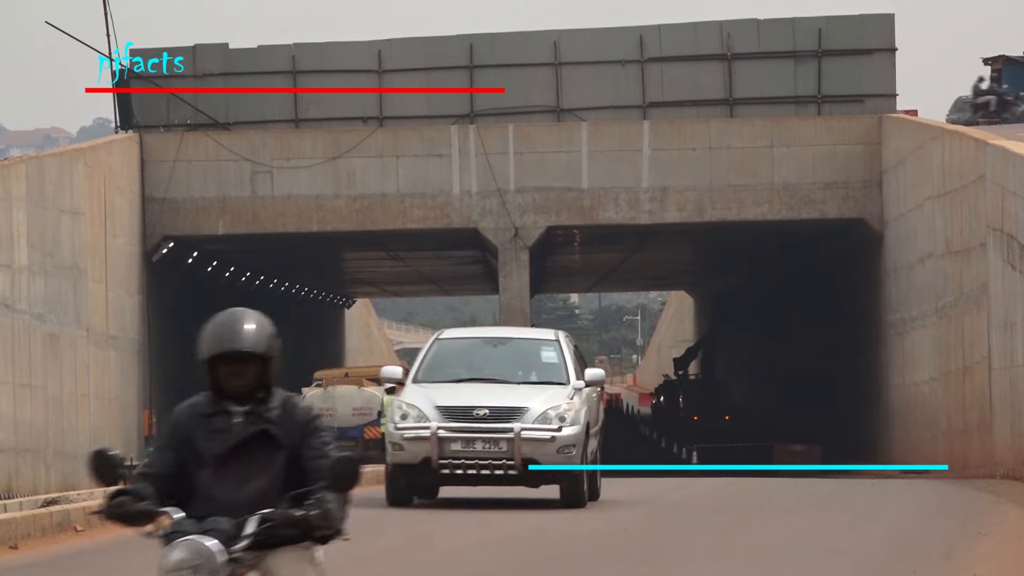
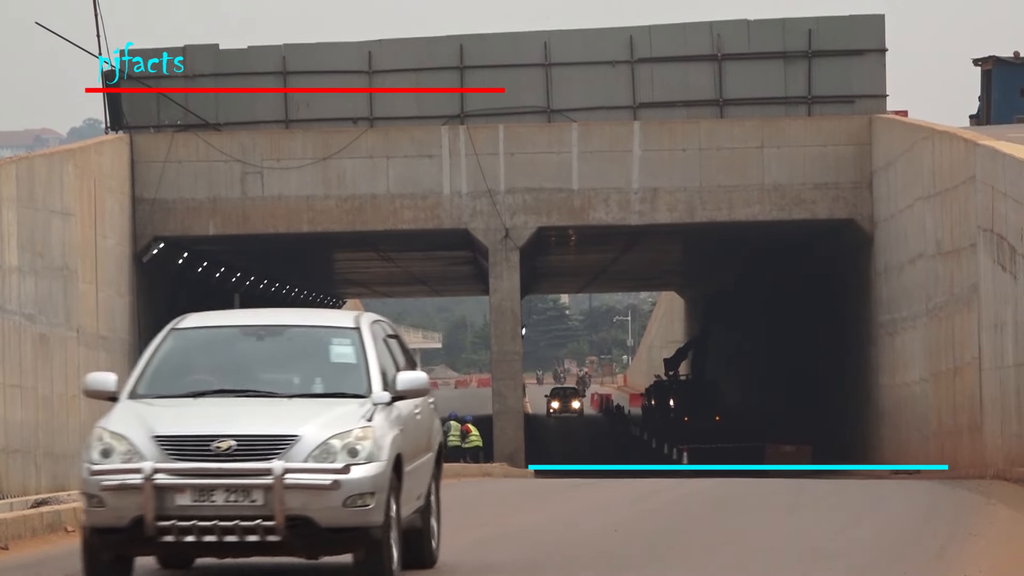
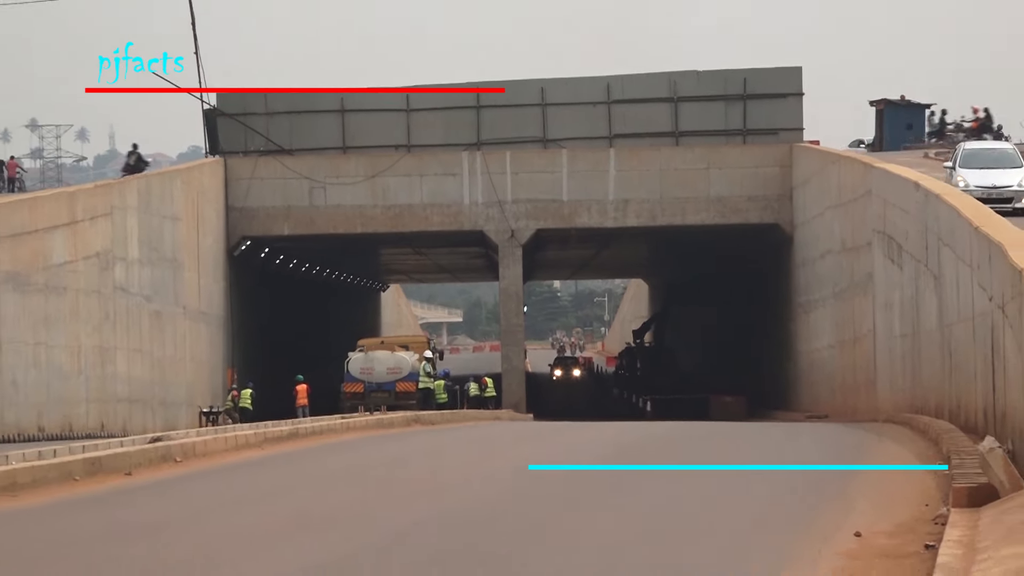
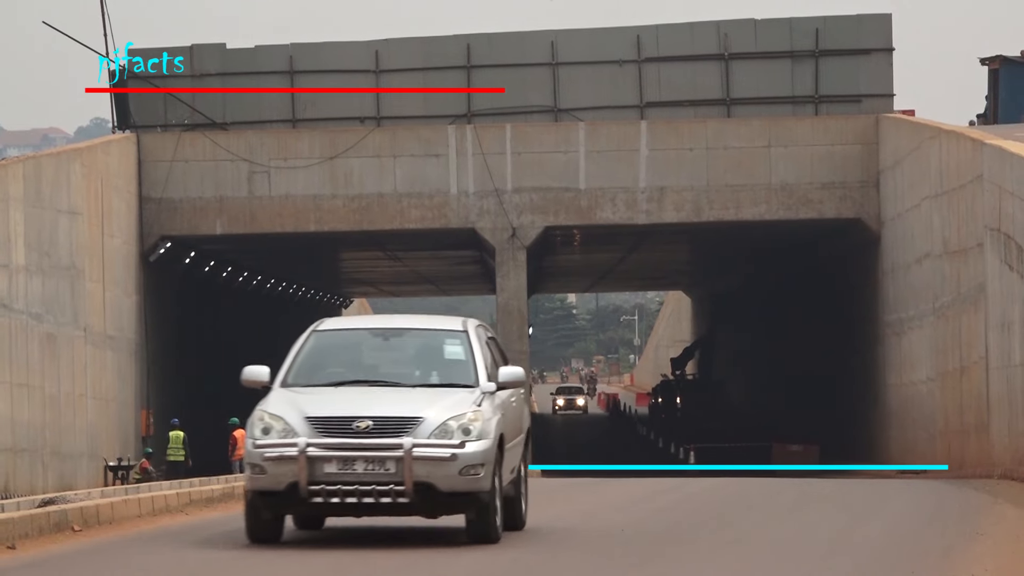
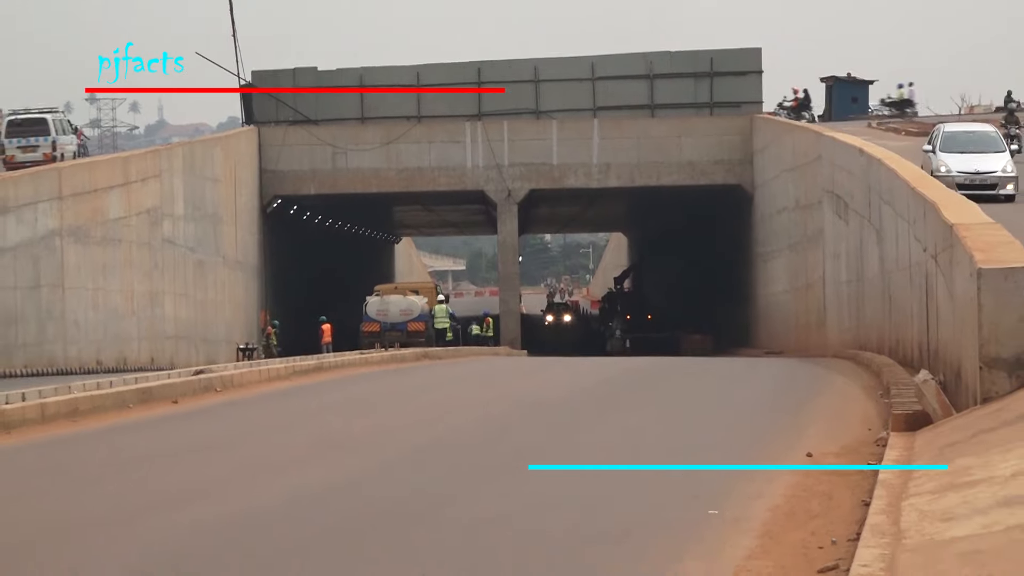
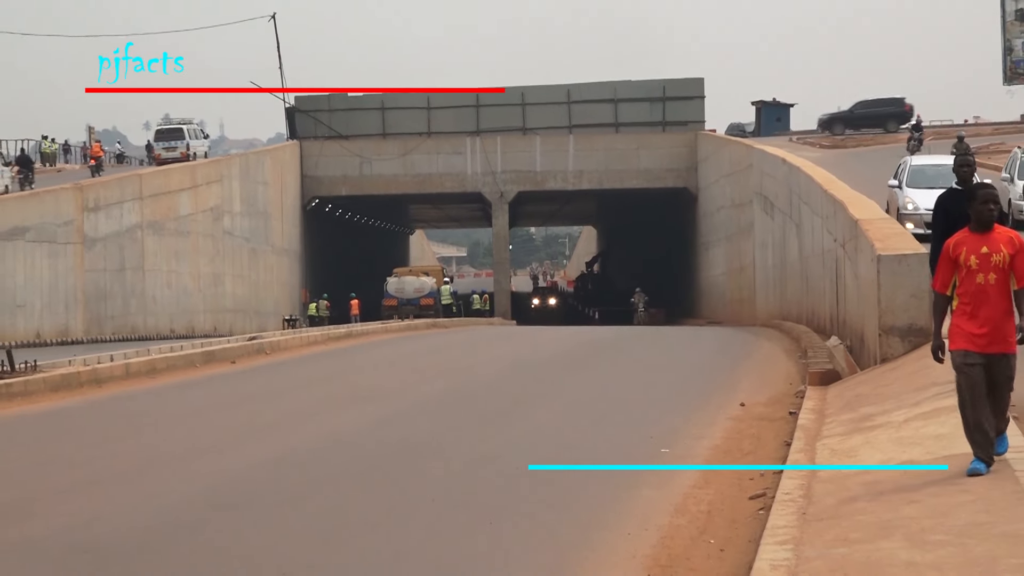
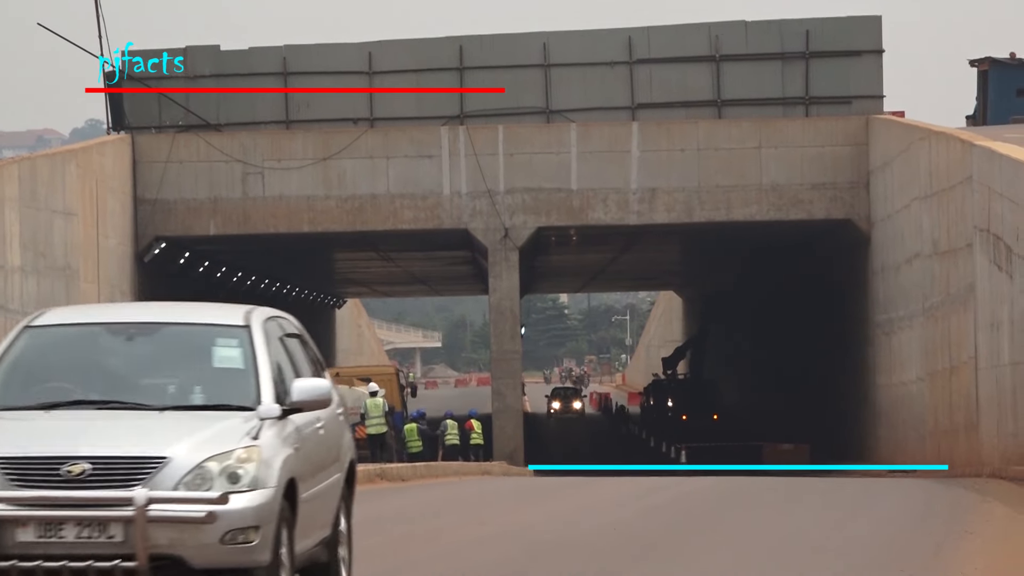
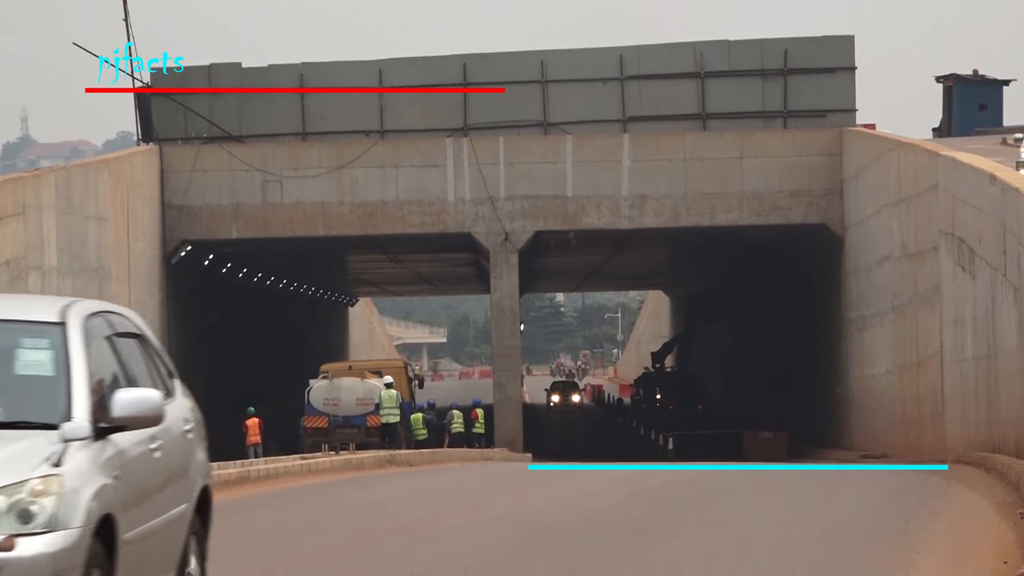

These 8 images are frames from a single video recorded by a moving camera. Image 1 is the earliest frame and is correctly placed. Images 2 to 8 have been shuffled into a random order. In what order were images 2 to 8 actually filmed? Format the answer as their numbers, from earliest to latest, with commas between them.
4, 2, 7, 8, 3, 5, 6
